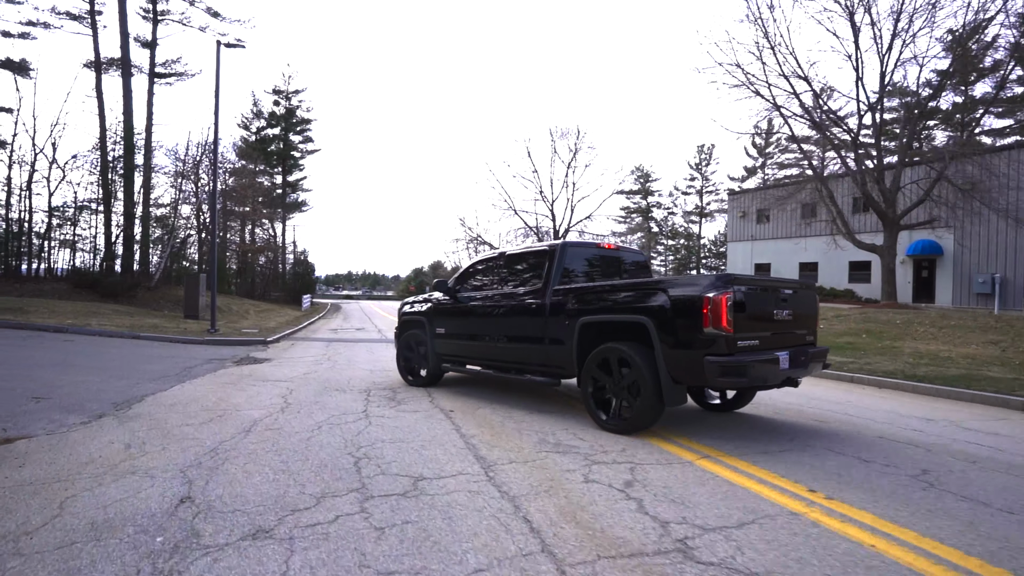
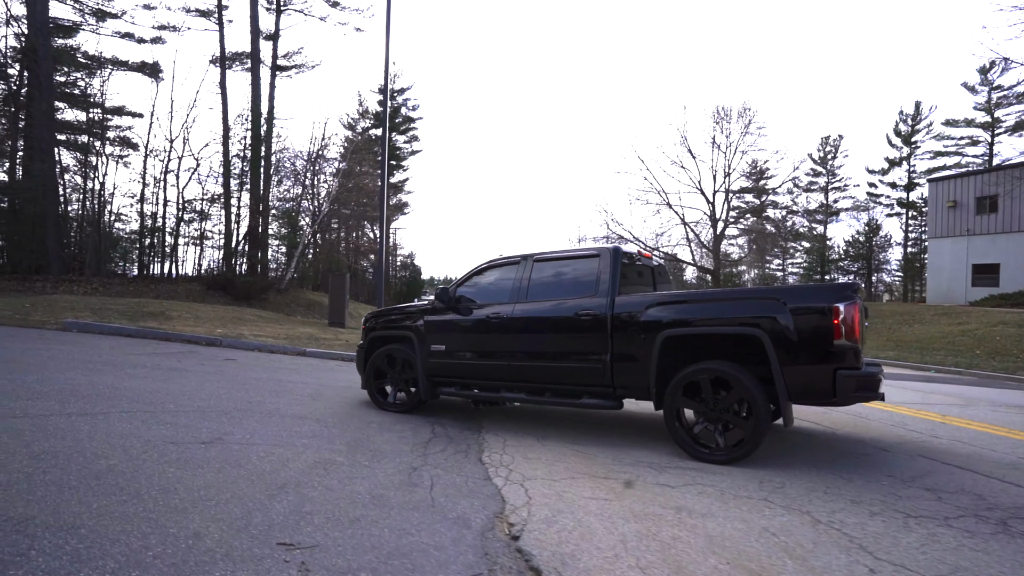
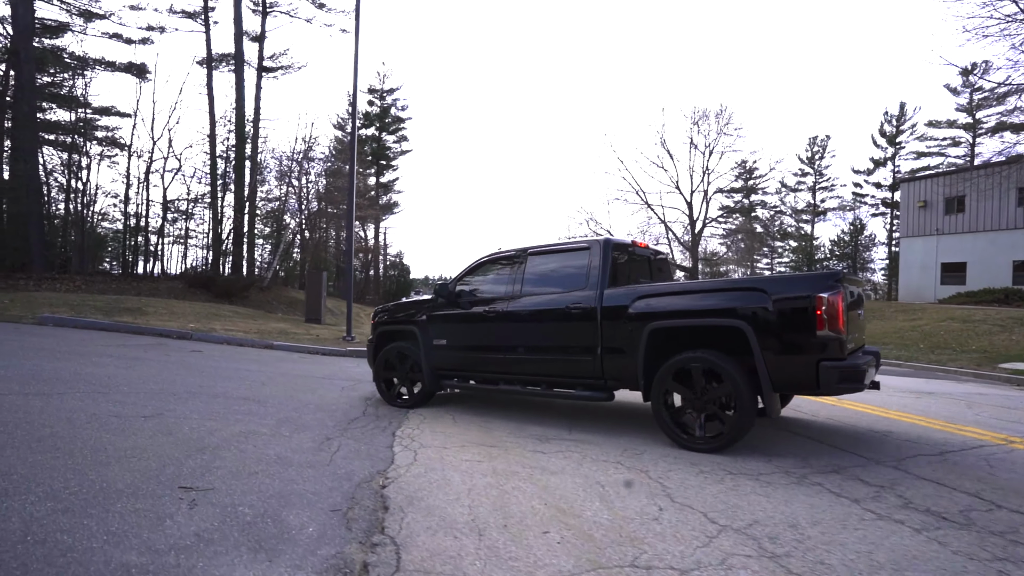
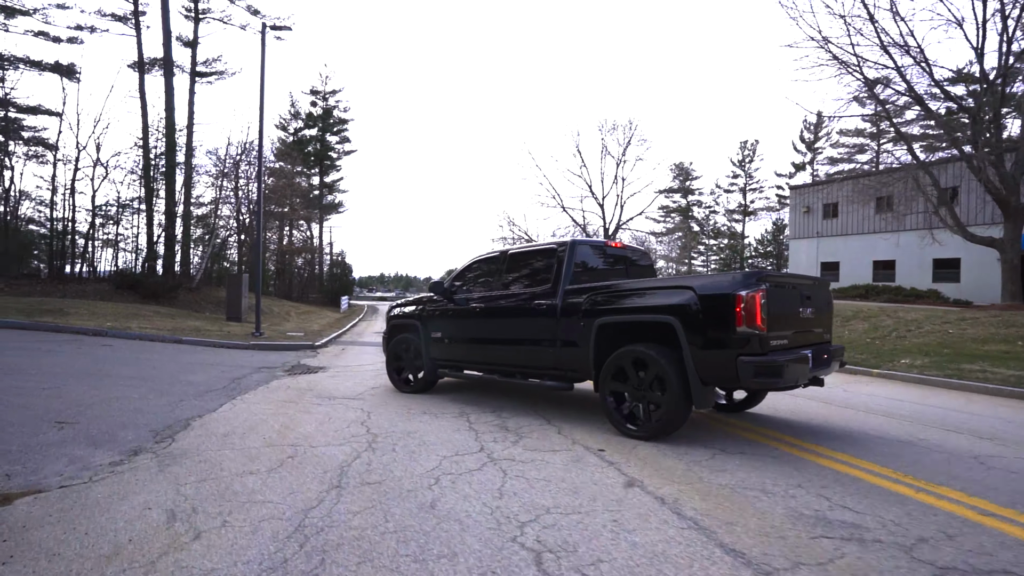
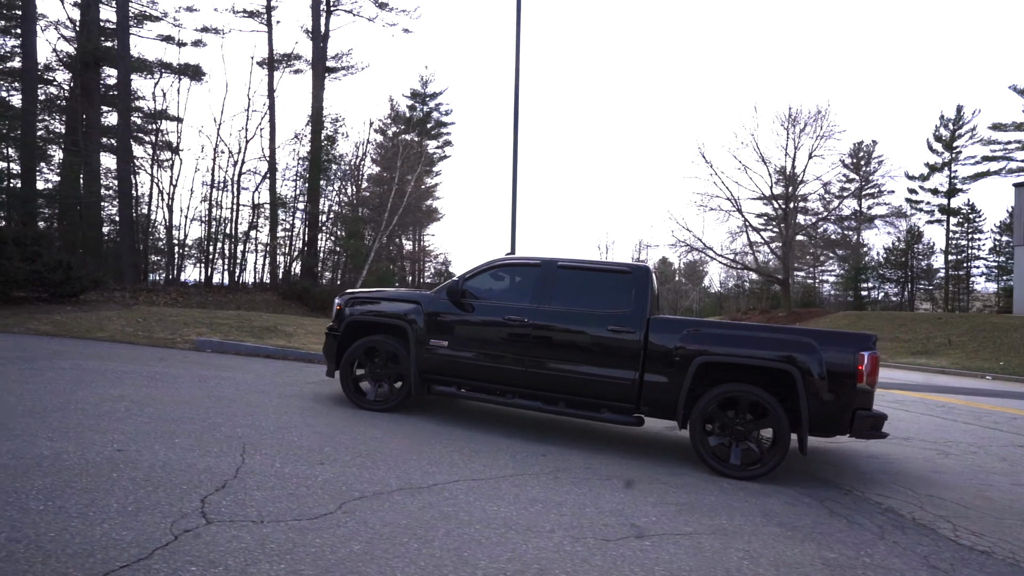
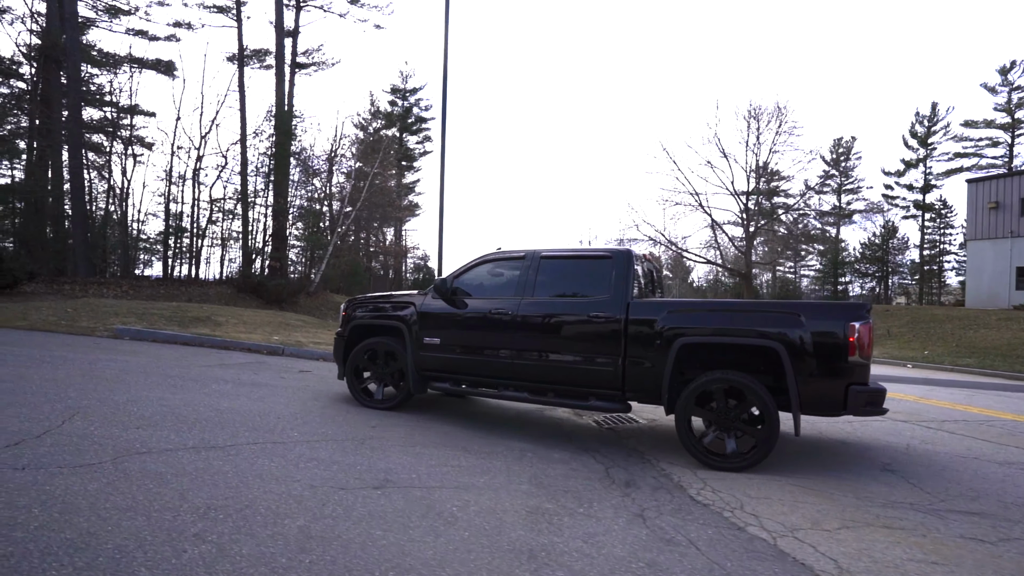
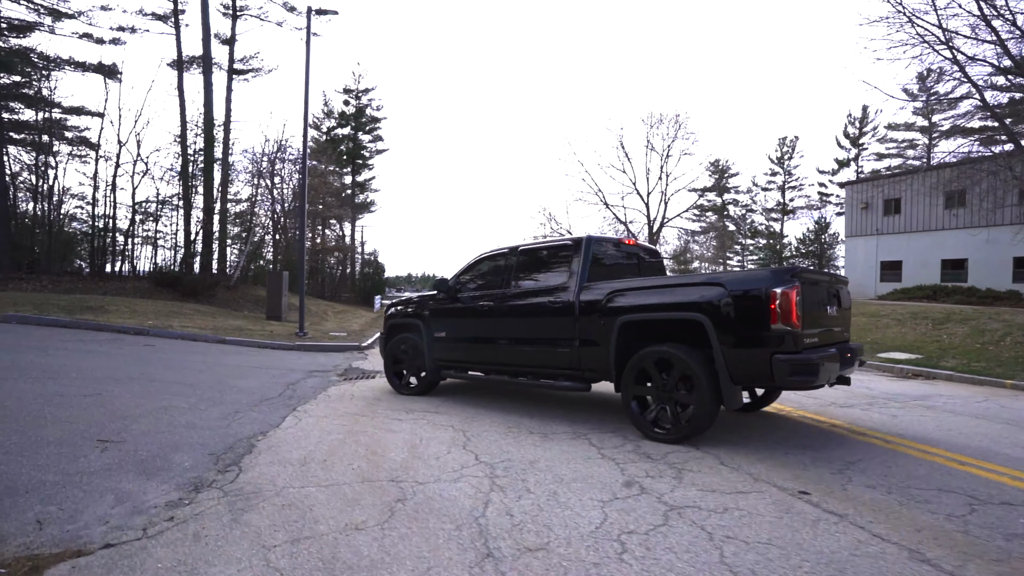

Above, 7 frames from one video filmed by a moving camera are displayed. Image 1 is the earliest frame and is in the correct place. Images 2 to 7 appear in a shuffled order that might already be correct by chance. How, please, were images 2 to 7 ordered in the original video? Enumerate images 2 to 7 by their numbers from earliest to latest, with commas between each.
4, 7, 3, 2, 6, 5
